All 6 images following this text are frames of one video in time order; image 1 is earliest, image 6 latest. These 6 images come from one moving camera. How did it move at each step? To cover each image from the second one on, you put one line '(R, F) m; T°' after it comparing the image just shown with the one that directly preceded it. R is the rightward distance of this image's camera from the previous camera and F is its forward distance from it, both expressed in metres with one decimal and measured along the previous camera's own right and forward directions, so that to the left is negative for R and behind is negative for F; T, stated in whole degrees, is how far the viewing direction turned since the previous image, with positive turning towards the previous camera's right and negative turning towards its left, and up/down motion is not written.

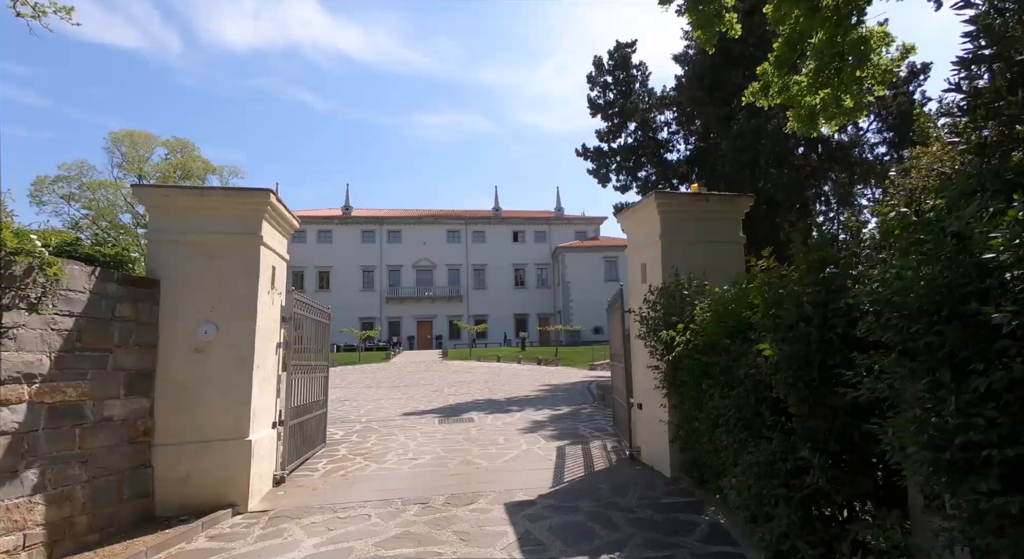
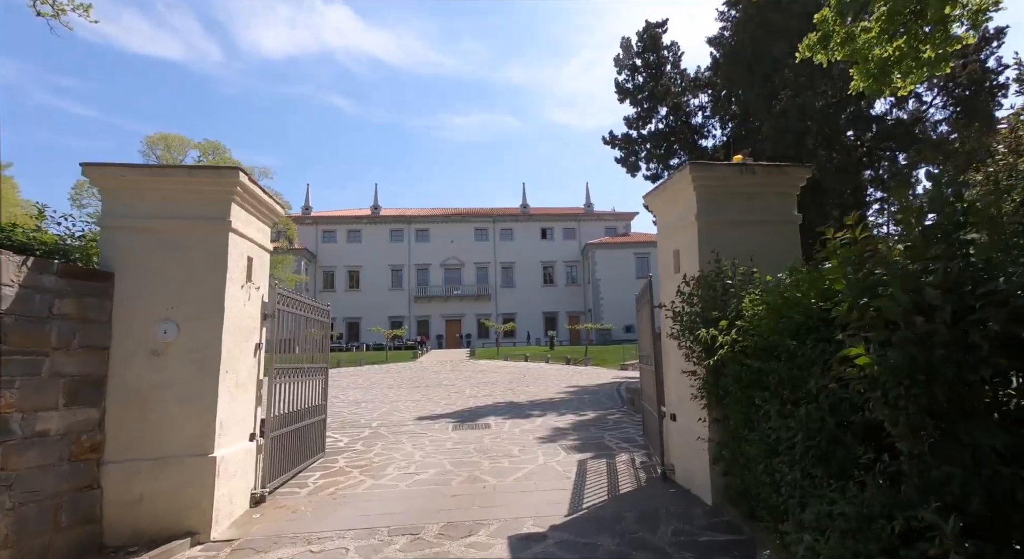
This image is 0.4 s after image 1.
(+0.2, +0.9) m; -3°
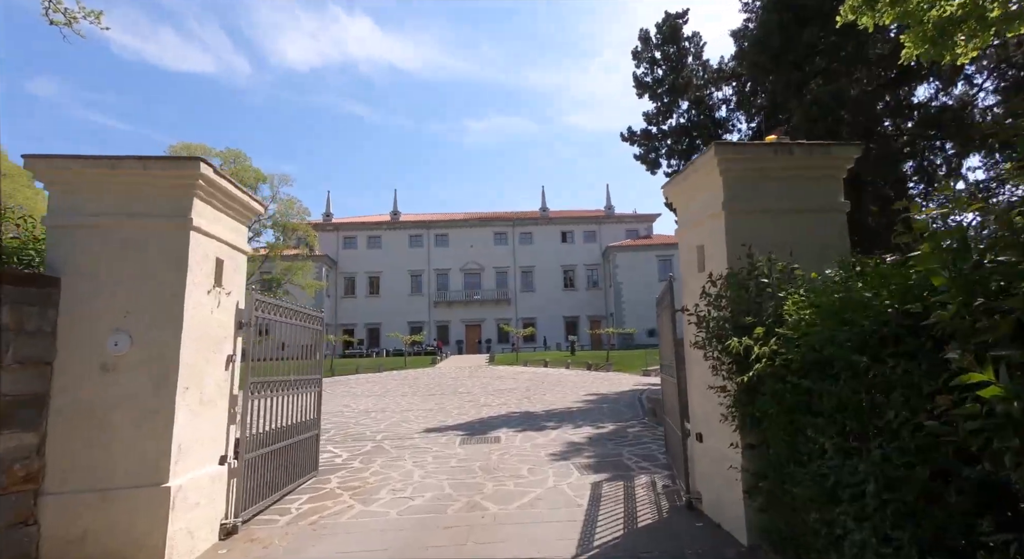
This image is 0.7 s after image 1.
(+0.2, +0.6) m; -2°
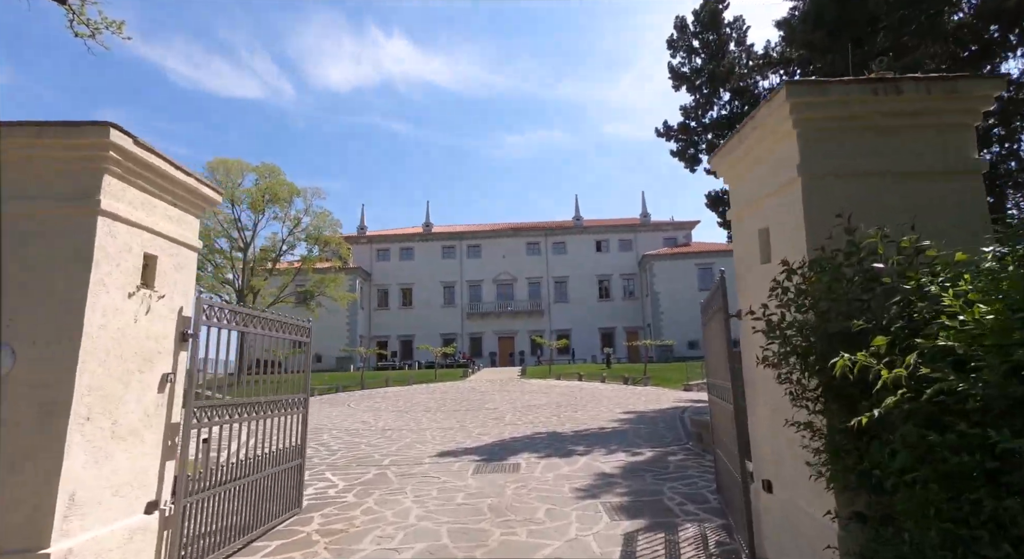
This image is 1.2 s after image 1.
(+0.2, +1.1) m; -4°
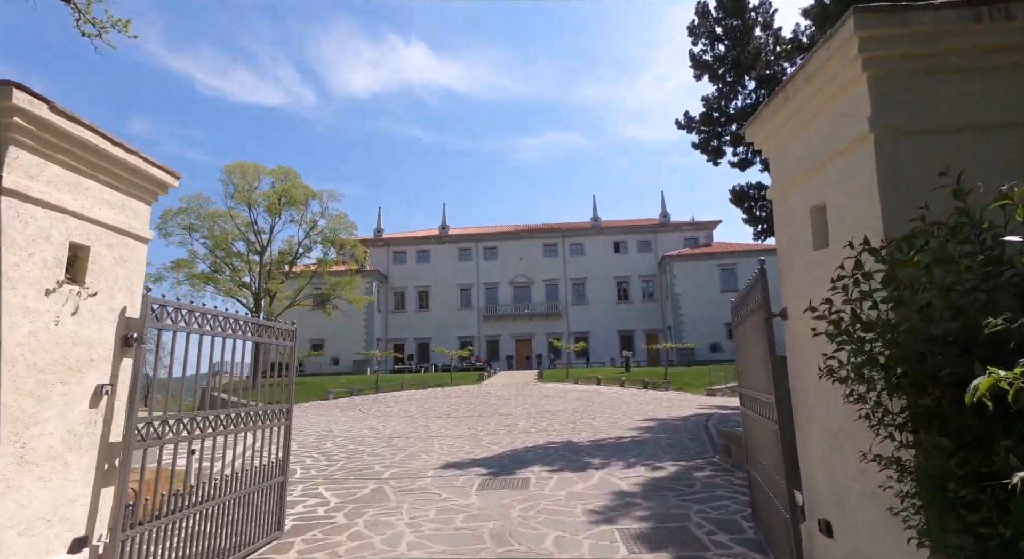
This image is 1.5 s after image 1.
(+0.1, +0.7) m; -2°
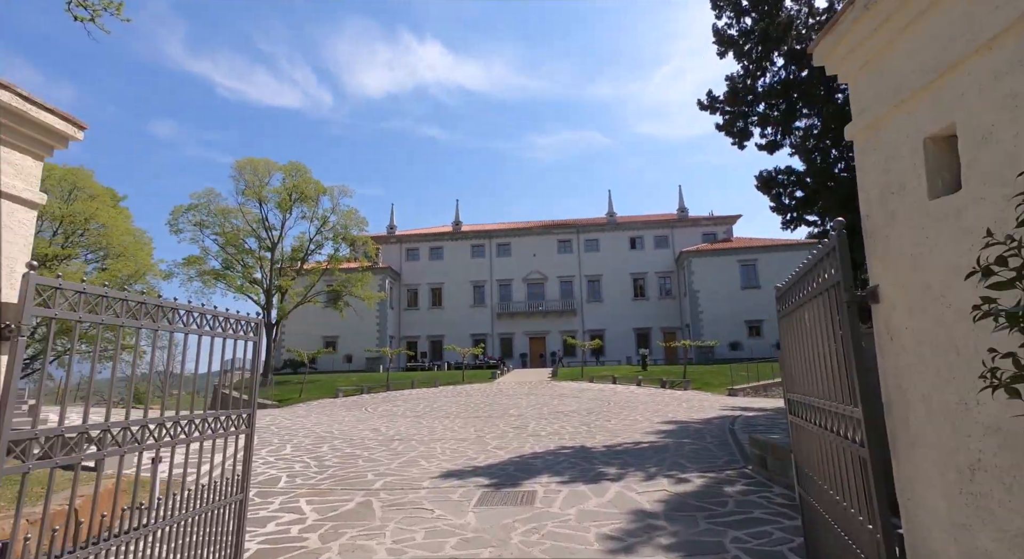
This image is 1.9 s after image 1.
(+0.1, +0.9) m; -2°
